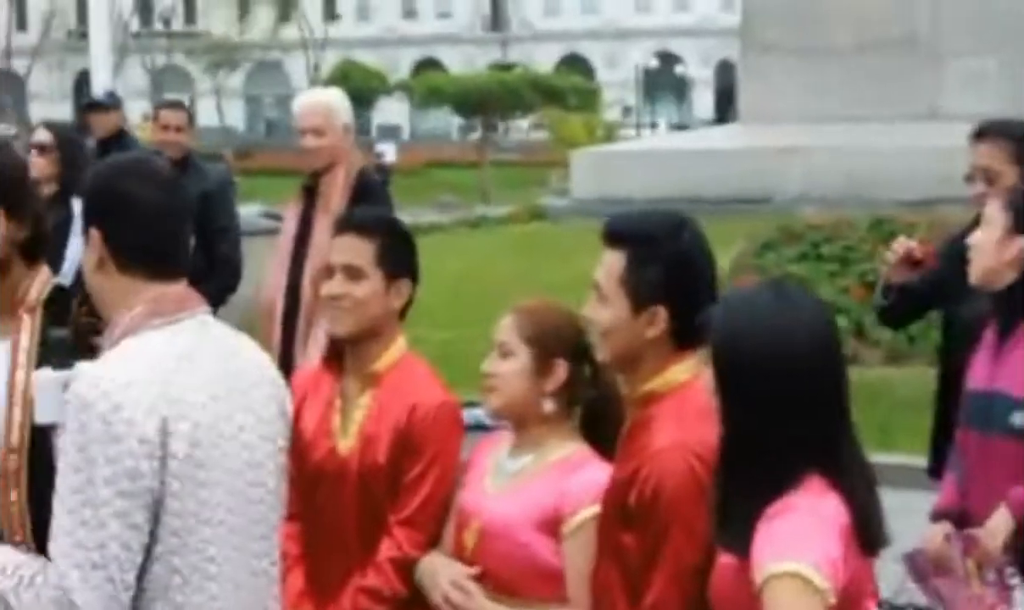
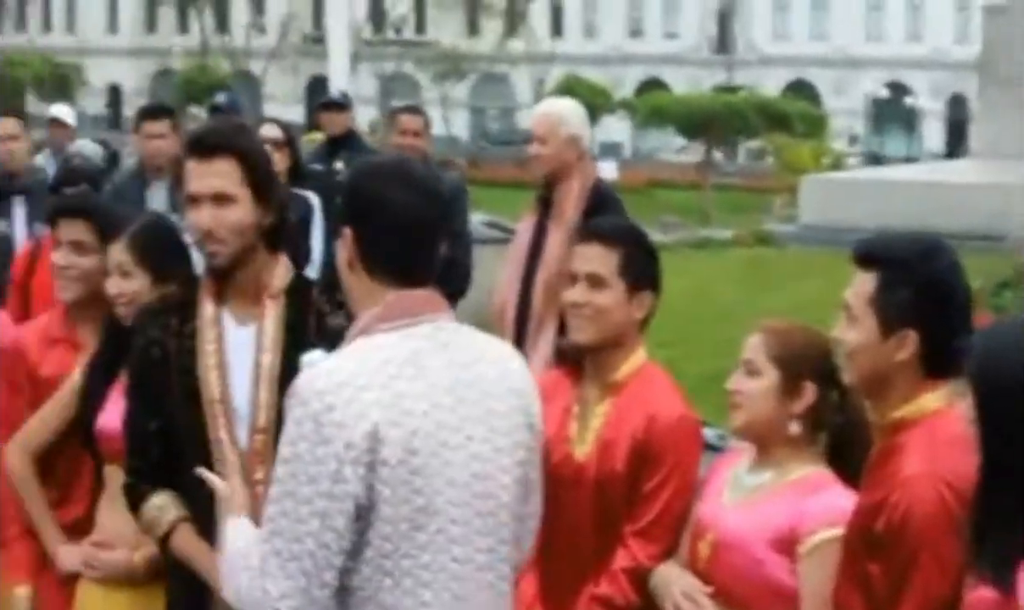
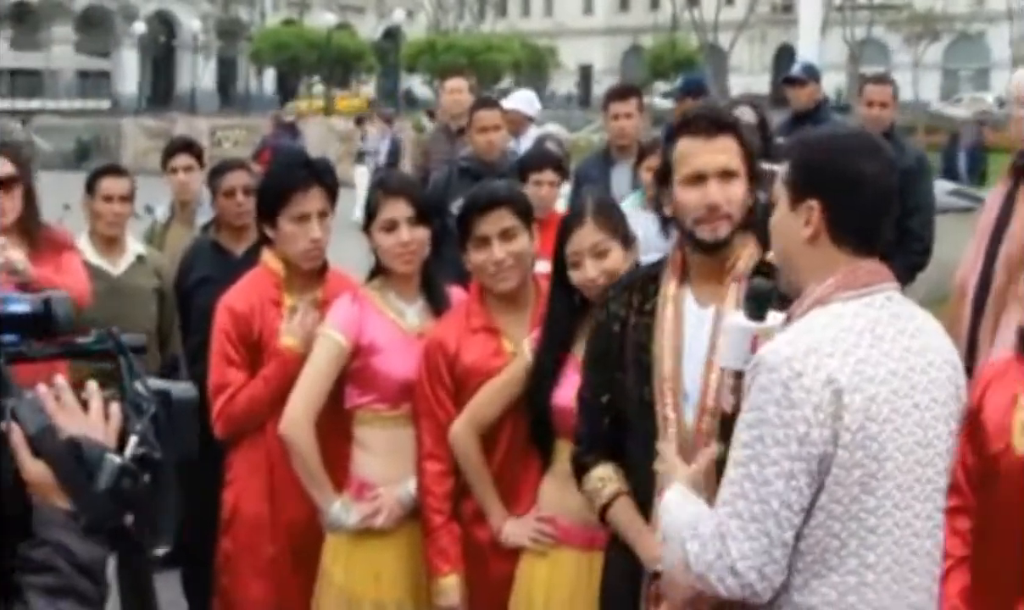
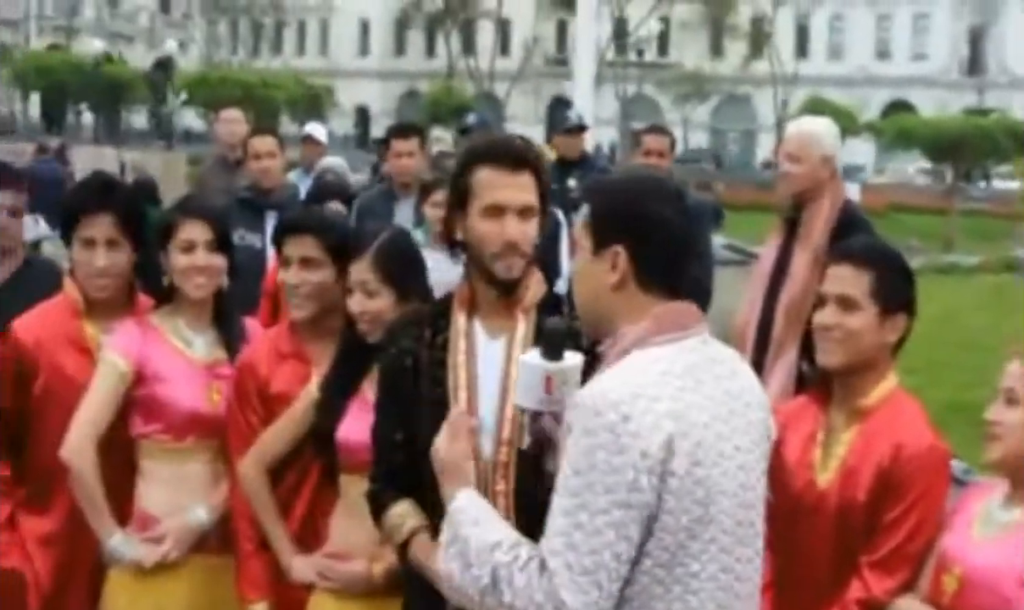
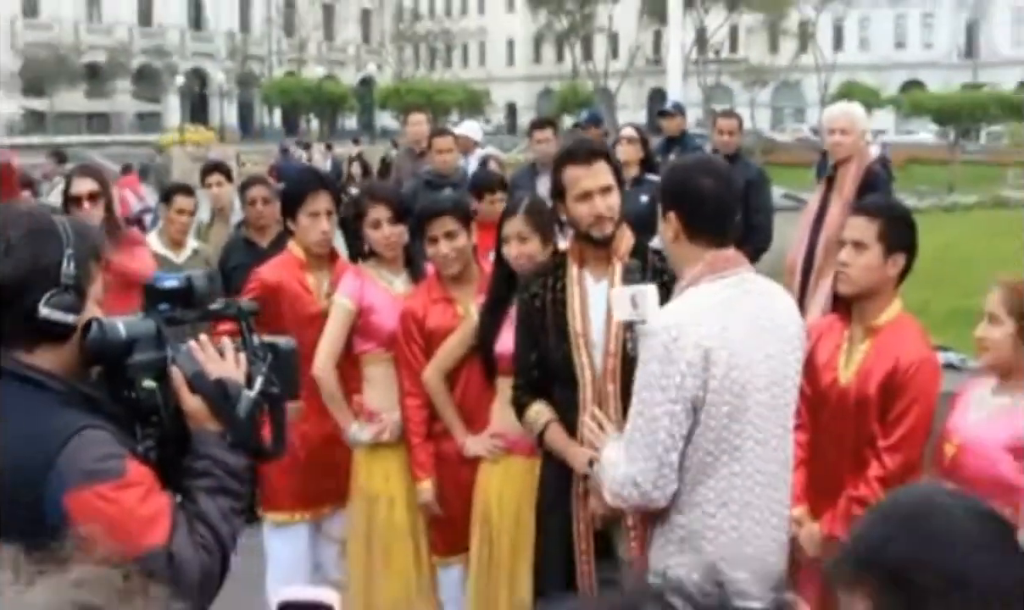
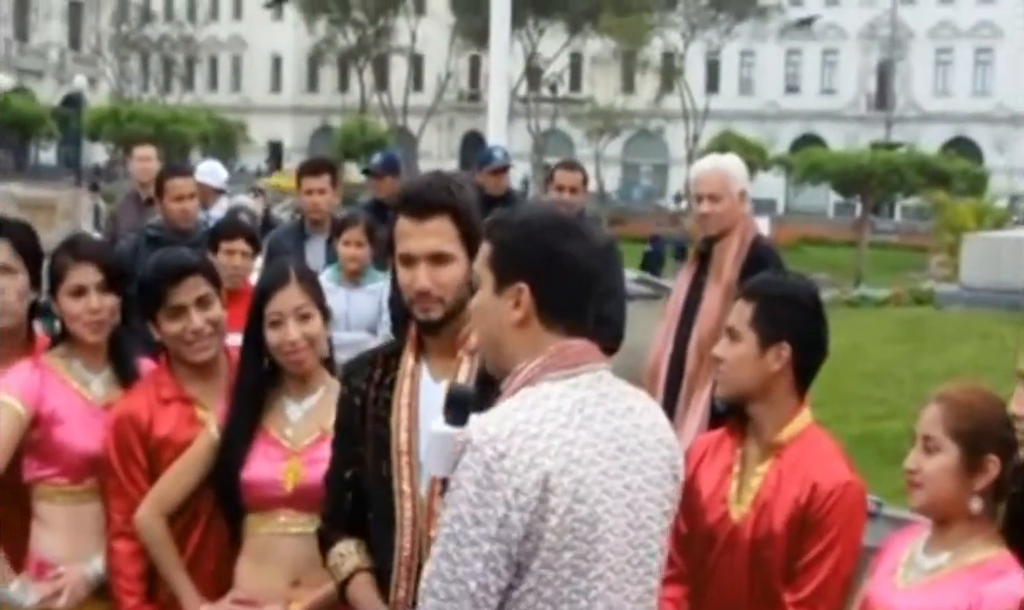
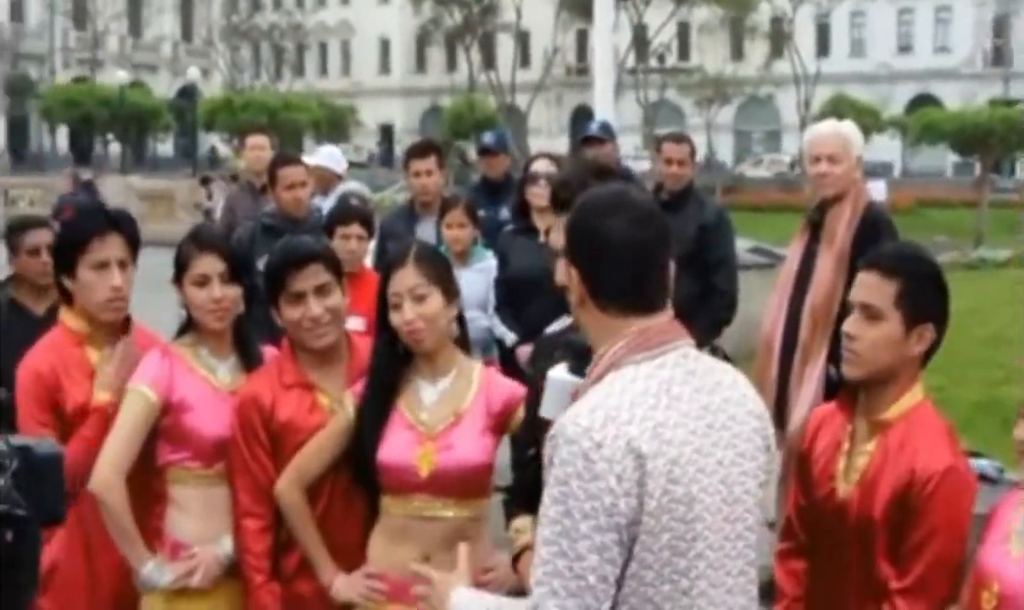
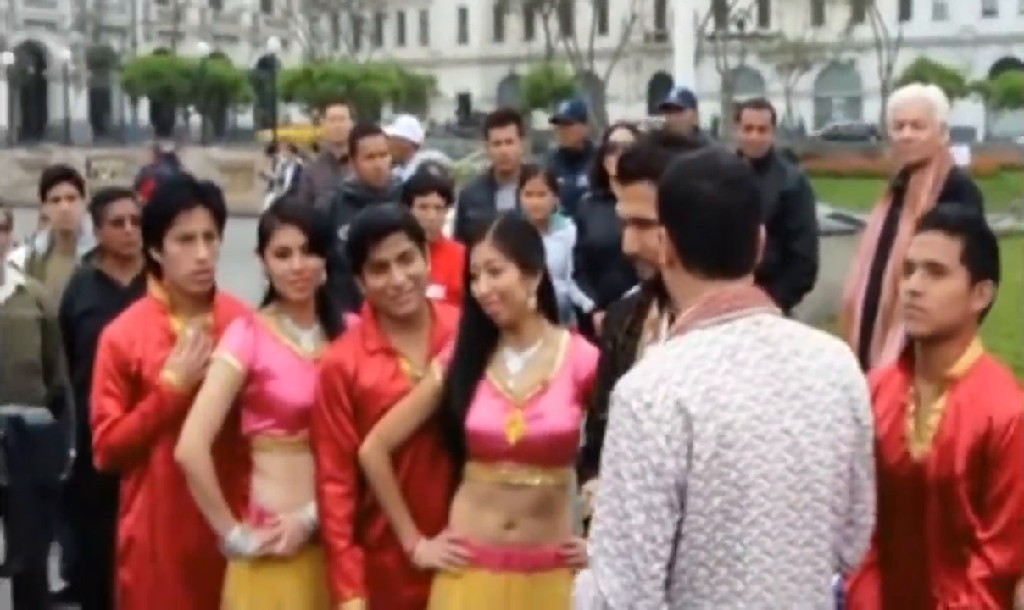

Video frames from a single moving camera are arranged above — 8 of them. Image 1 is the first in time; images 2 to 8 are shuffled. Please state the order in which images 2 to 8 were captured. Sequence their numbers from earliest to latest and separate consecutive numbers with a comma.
2, 4, 6, 7, 8, 3, 5
